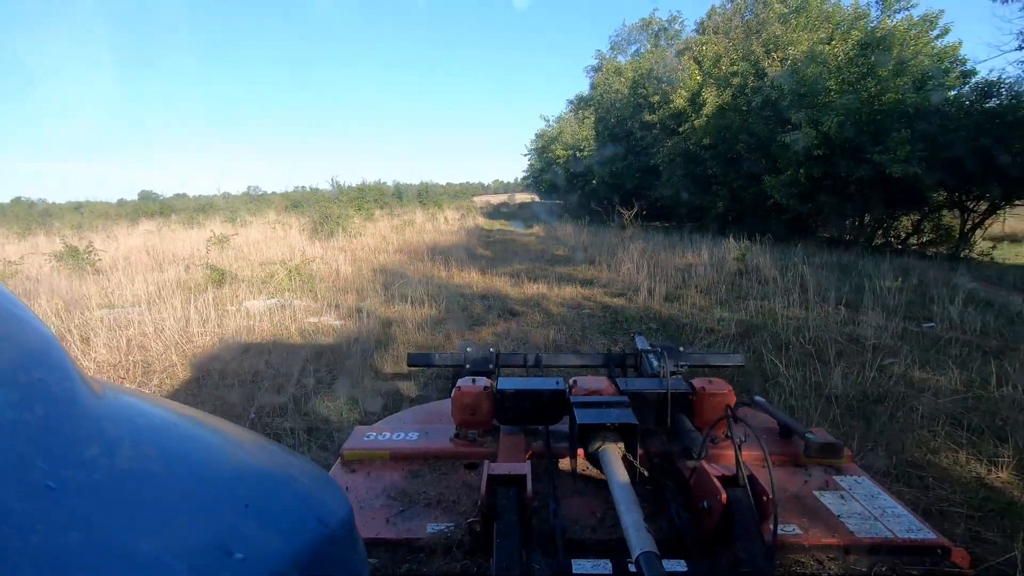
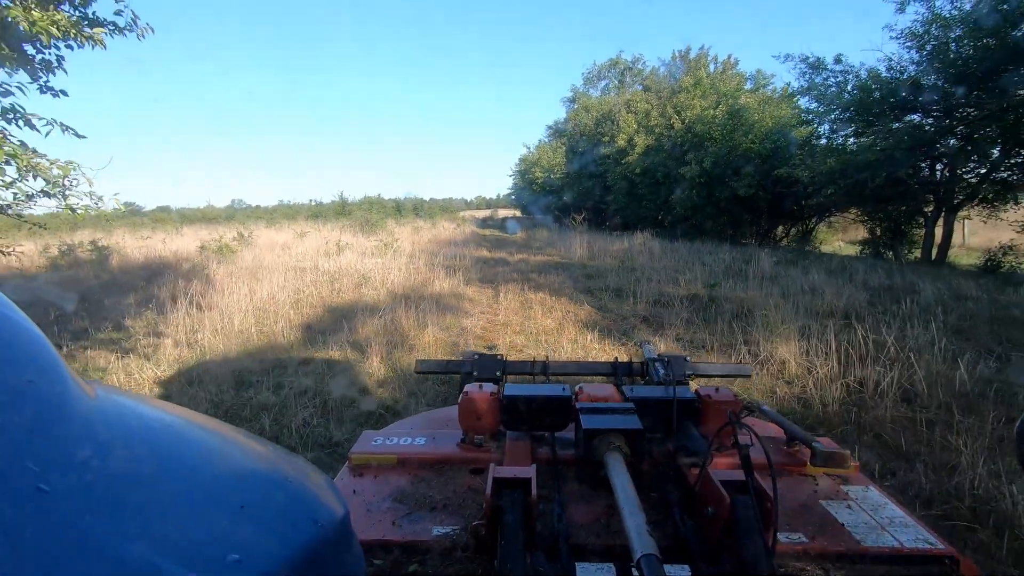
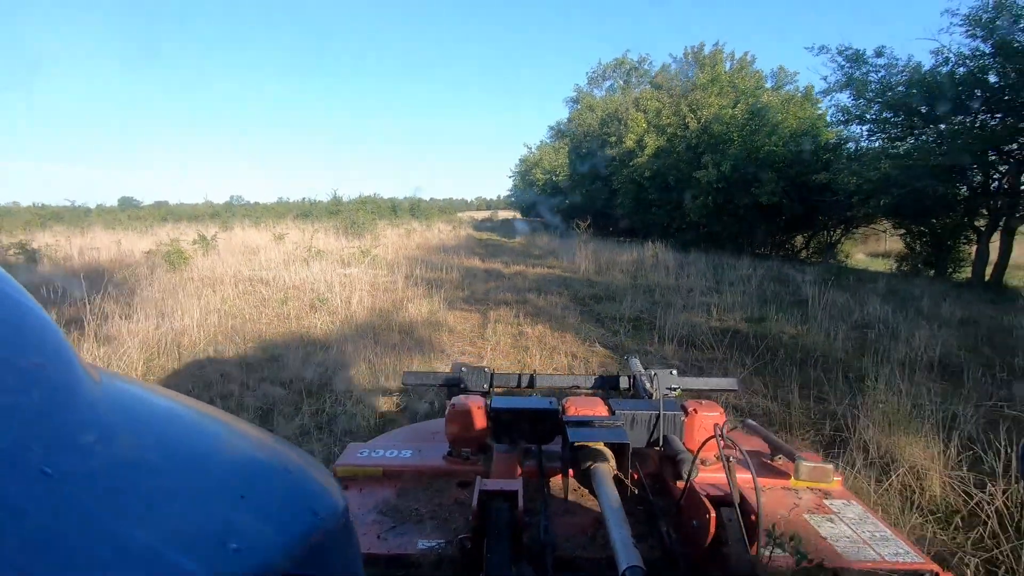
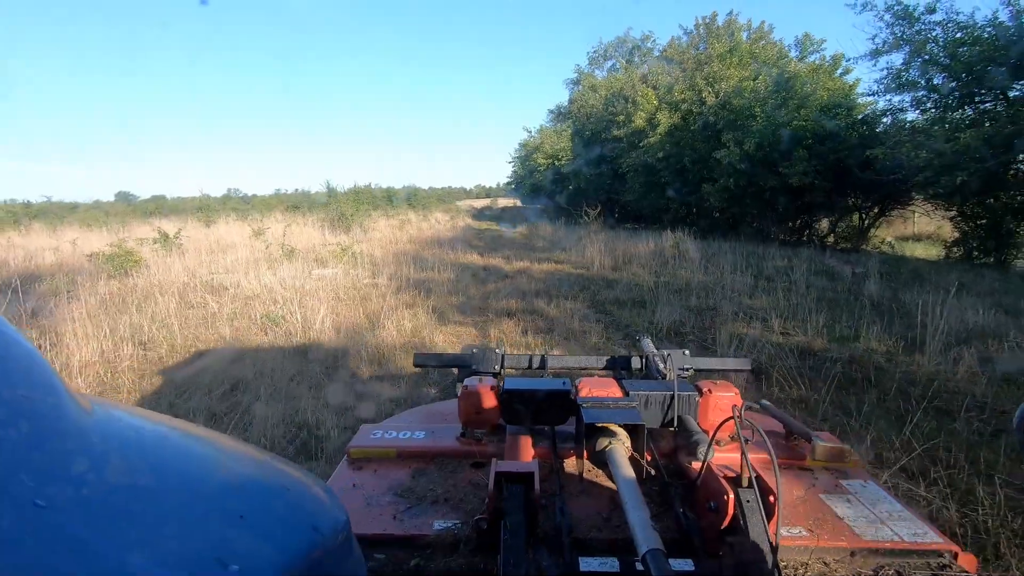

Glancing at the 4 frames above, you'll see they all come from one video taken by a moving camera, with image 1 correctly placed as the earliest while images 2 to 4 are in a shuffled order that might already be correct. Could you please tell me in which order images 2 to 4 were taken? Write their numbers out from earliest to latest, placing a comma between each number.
4, 3, 2
